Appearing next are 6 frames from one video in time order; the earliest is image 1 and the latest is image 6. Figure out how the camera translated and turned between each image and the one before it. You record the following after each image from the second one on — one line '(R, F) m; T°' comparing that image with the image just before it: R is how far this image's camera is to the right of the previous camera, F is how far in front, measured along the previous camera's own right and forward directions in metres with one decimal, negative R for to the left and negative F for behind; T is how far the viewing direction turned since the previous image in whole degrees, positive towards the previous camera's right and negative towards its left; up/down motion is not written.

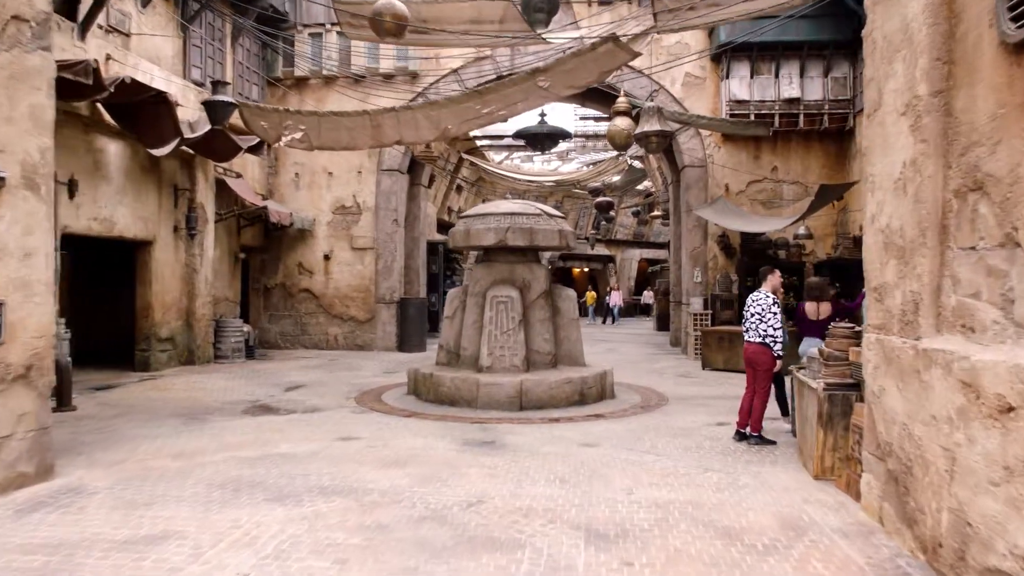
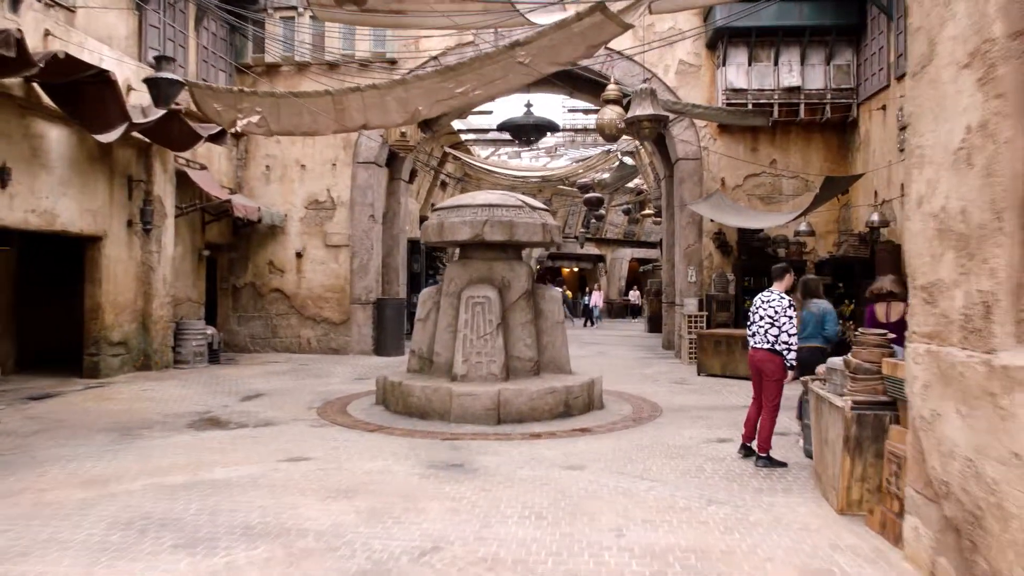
(+0.1, +0.7) m; +1°
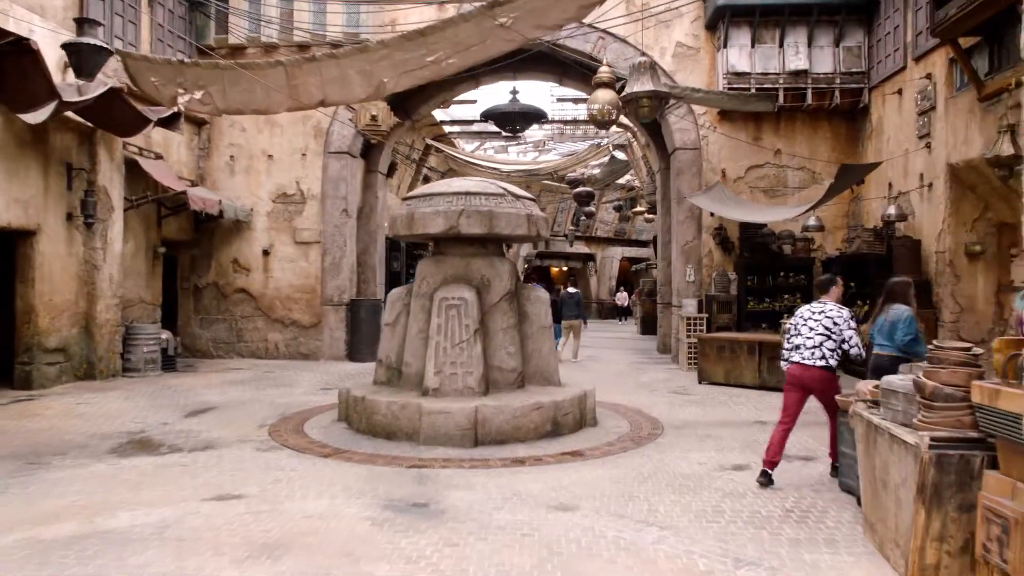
(+0.1, +0.9) m; +1°
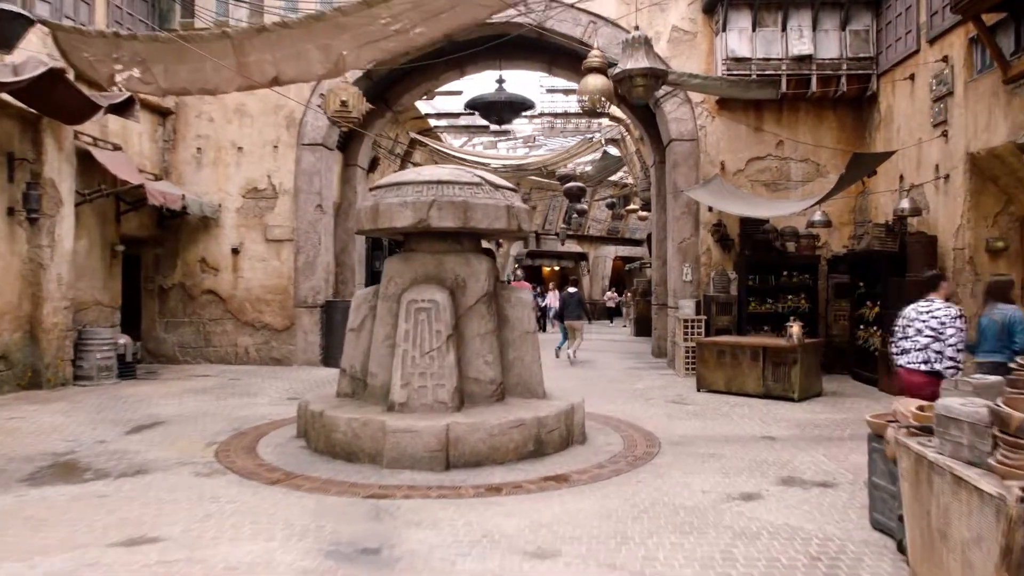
(+0.1, +0.7) m; 0°
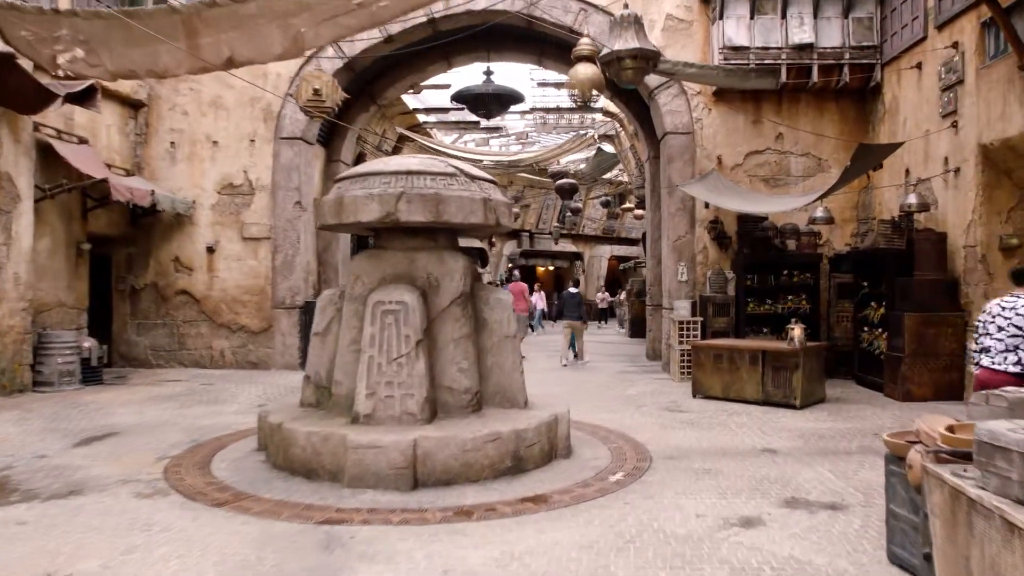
(+0.1, +0.5) m; 0°
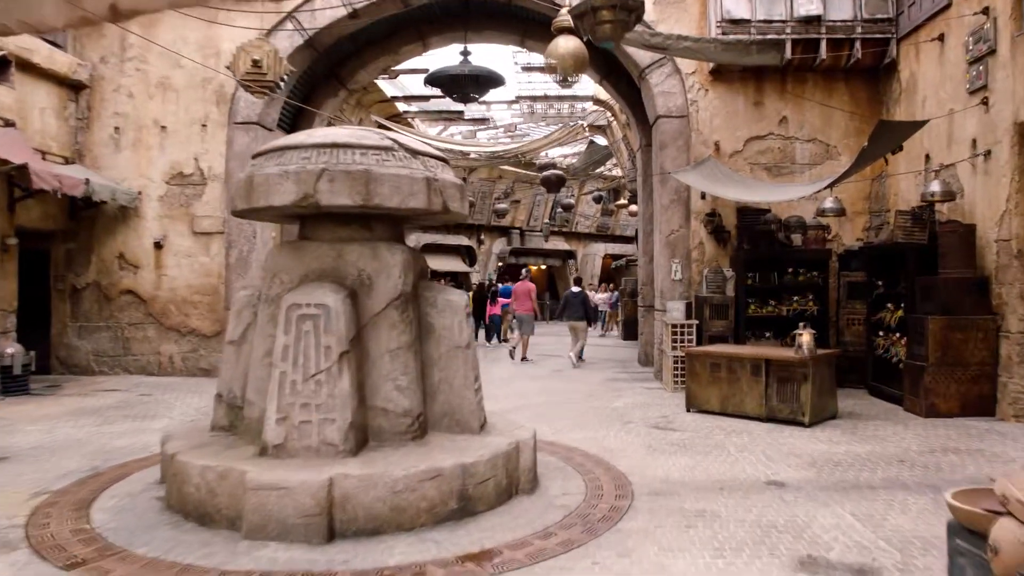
(+0.3, +0.9) m; 0°
